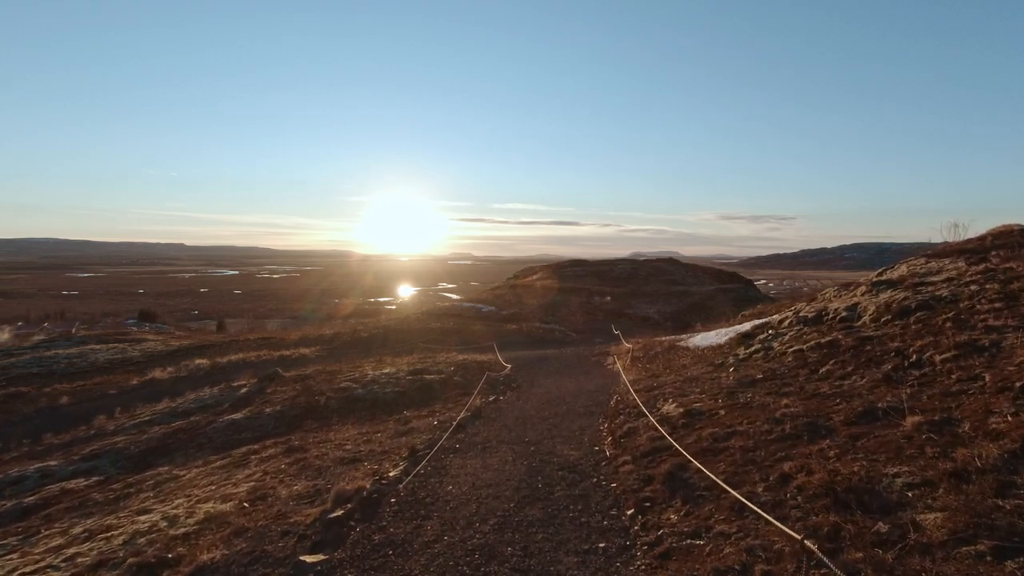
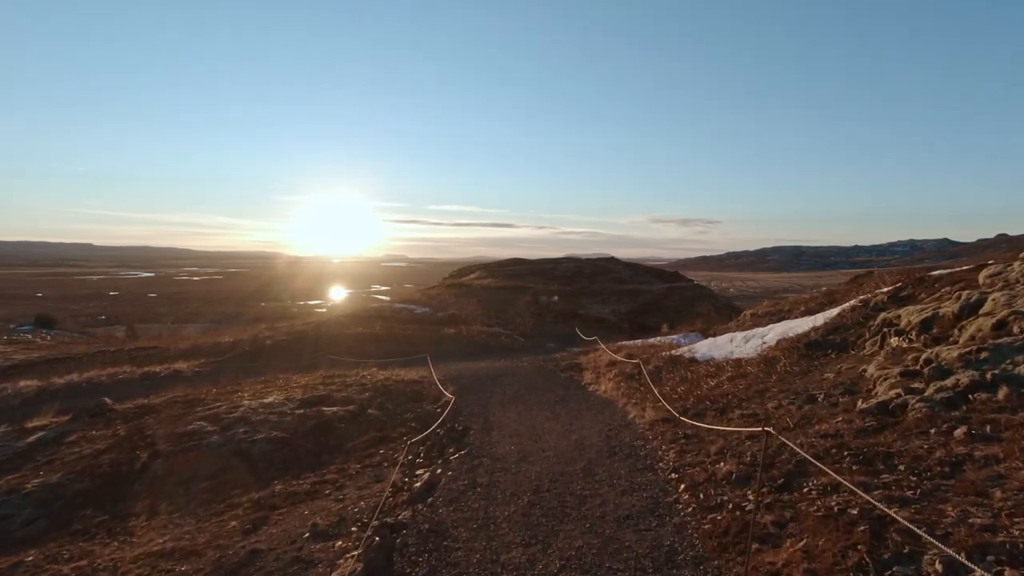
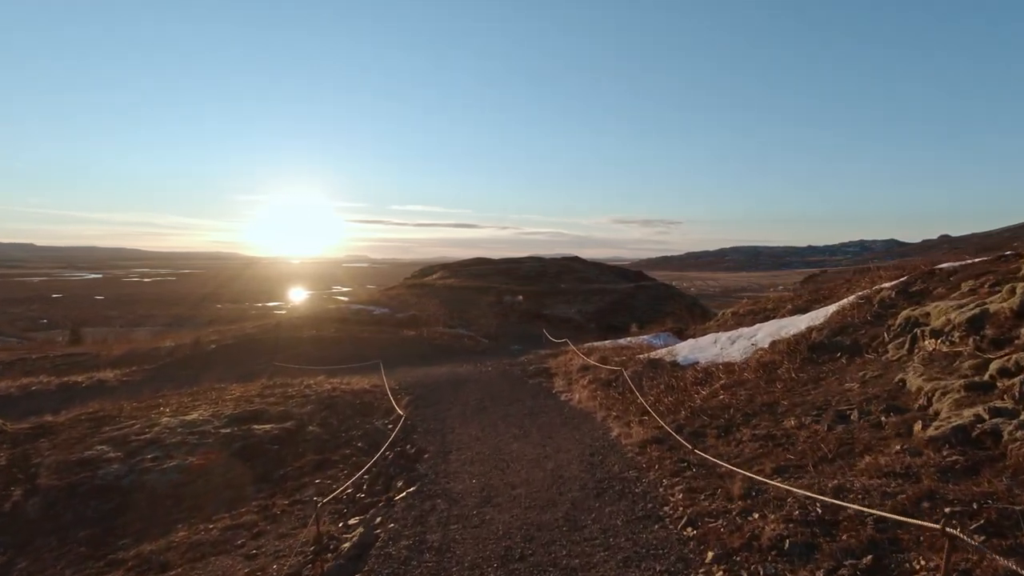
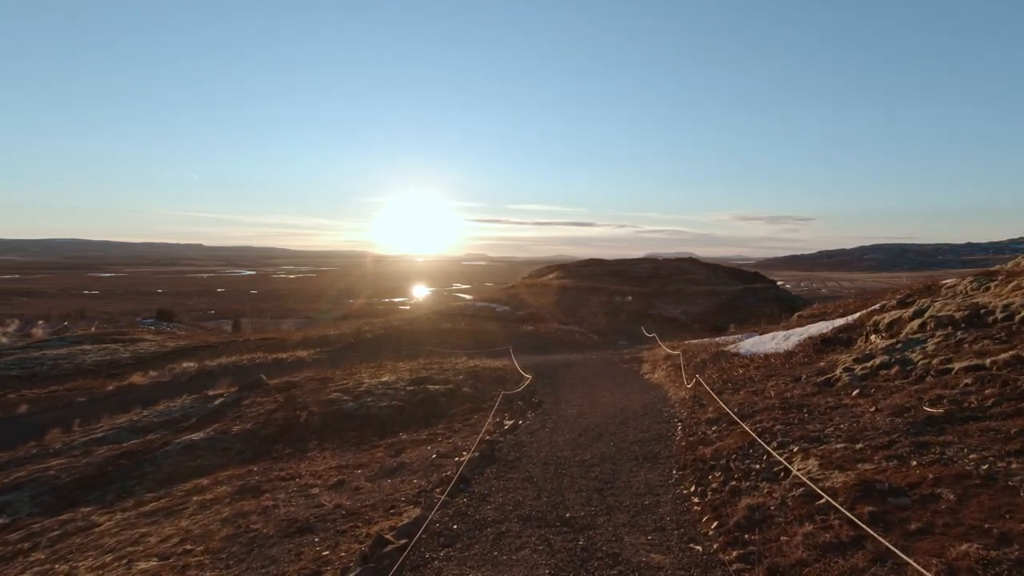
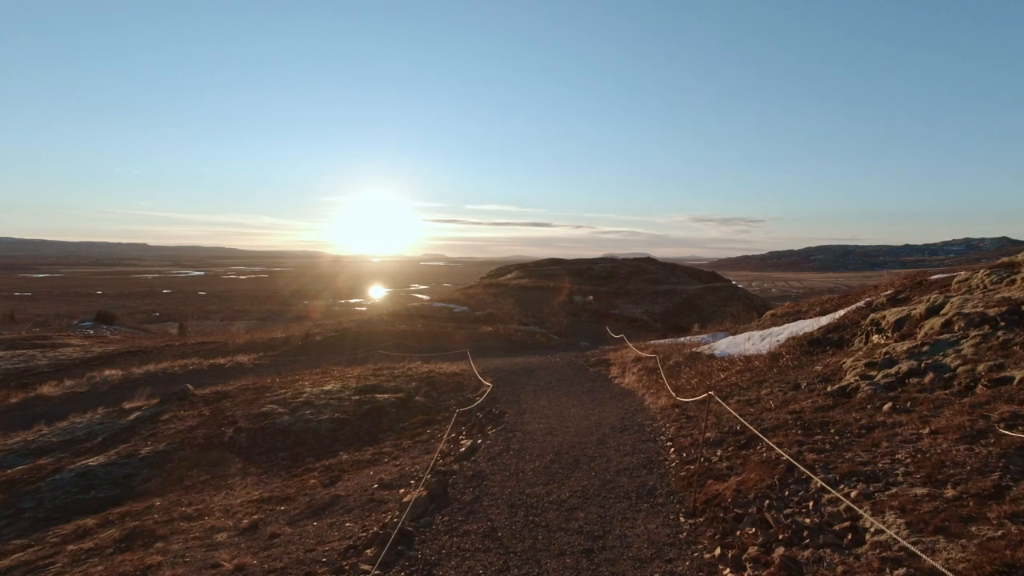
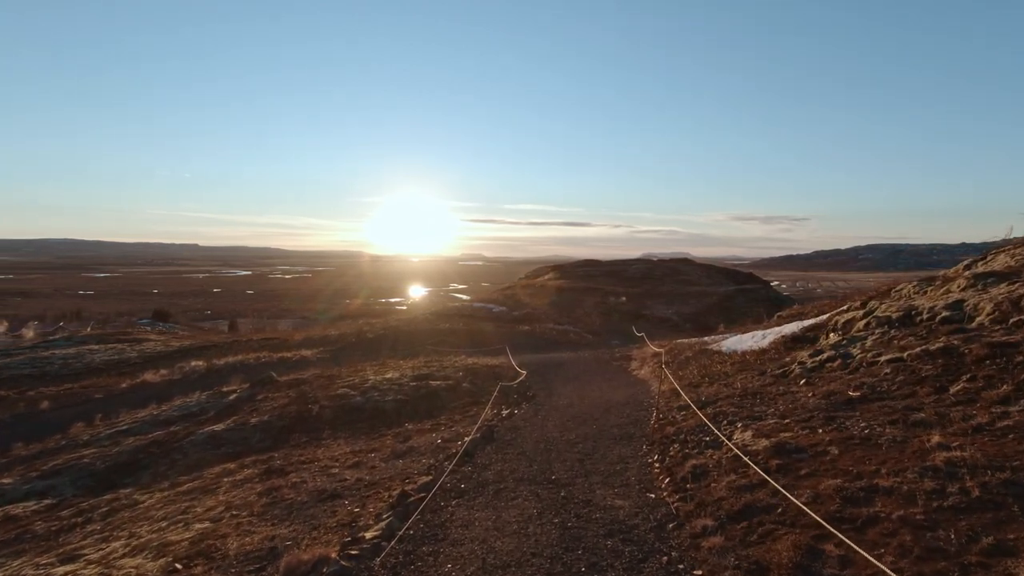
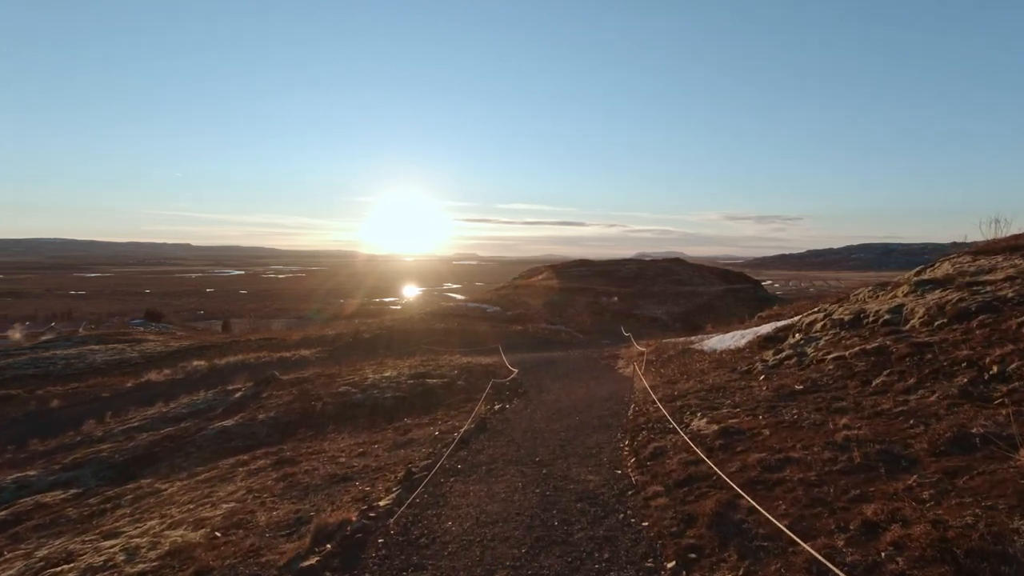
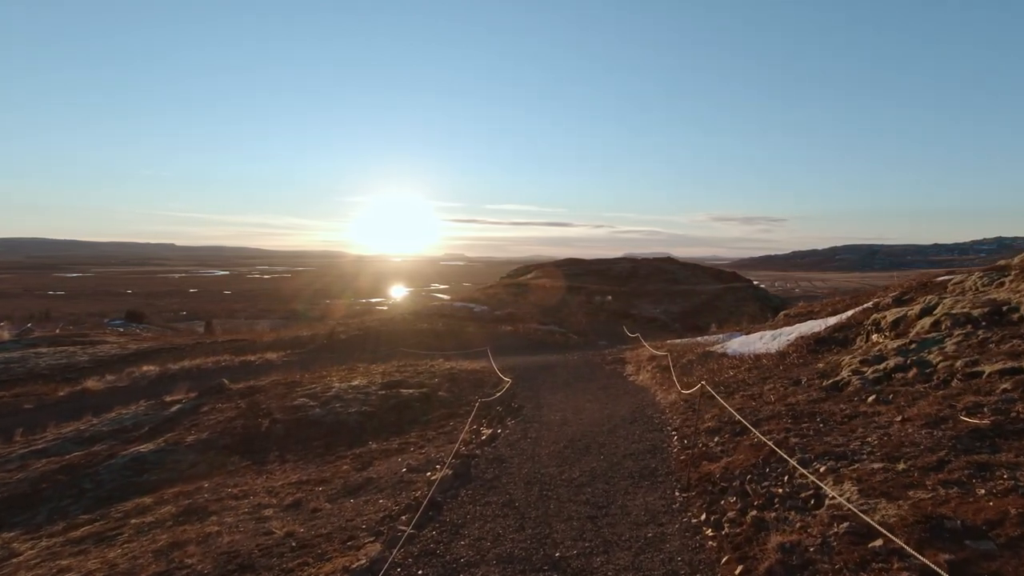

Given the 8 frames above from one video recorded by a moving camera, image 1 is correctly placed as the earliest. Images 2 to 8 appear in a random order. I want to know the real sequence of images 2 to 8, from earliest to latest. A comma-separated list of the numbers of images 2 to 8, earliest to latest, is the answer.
7, 6, 4, 8, 5, 2, 3
